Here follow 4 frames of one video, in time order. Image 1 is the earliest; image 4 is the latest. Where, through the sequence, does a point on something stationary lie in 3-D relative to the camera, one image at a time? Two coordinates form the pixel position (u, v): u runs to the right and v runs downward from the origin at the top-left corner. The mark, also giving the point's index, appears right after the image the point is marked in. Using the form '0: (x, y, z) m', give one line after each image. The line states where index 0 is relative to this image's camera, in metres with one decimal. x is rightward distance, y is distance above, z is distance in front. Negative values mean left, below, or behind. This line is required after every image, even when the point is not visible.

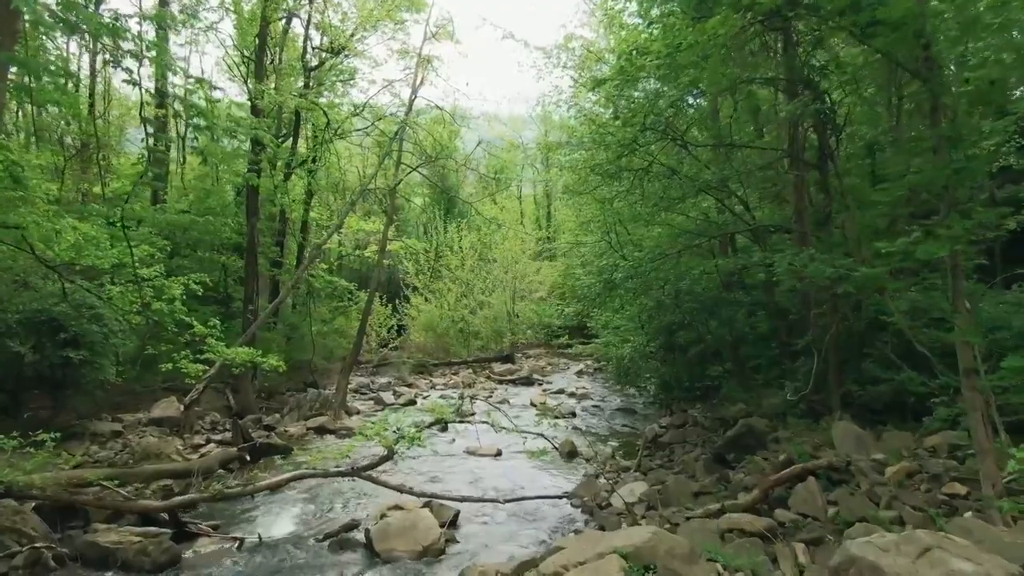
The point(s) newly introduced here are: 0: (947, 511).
0: (+3.3, -1.7, +5.2) m
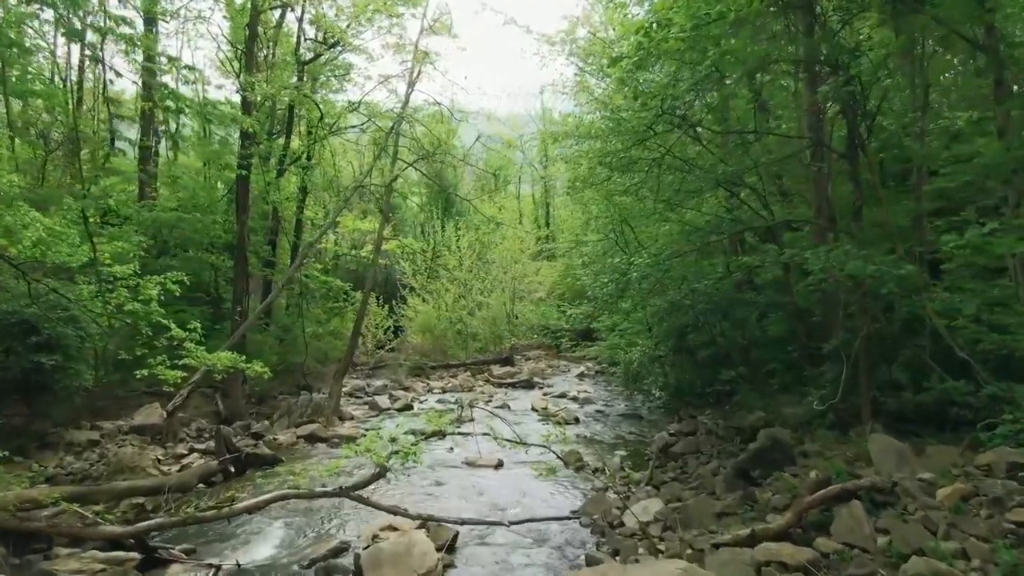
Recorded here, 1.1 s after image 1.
0: (+3.3, -1.7, +4.5) m
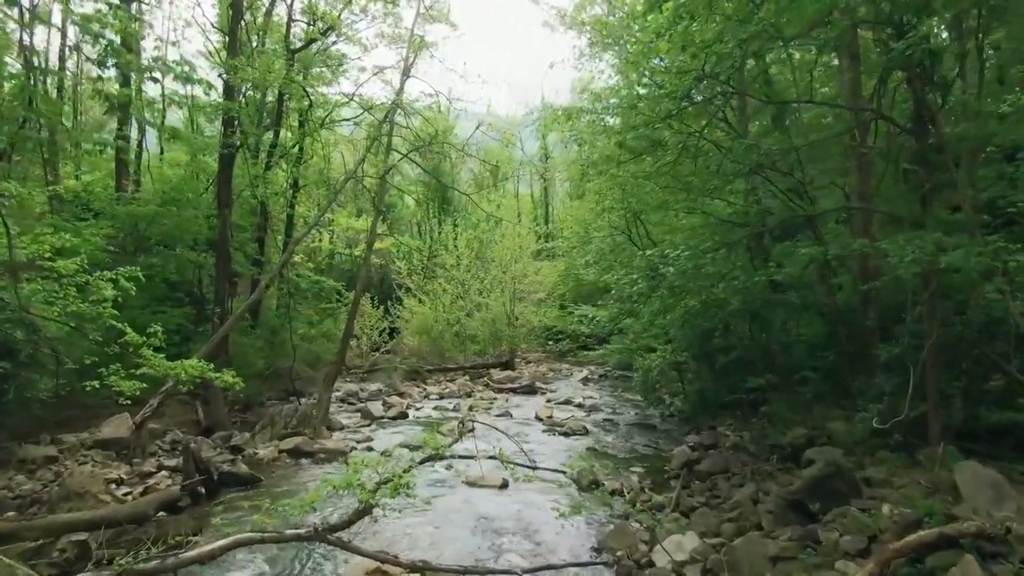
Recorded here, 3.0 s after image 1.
0: (+3.5, -1.7, +3.4) m
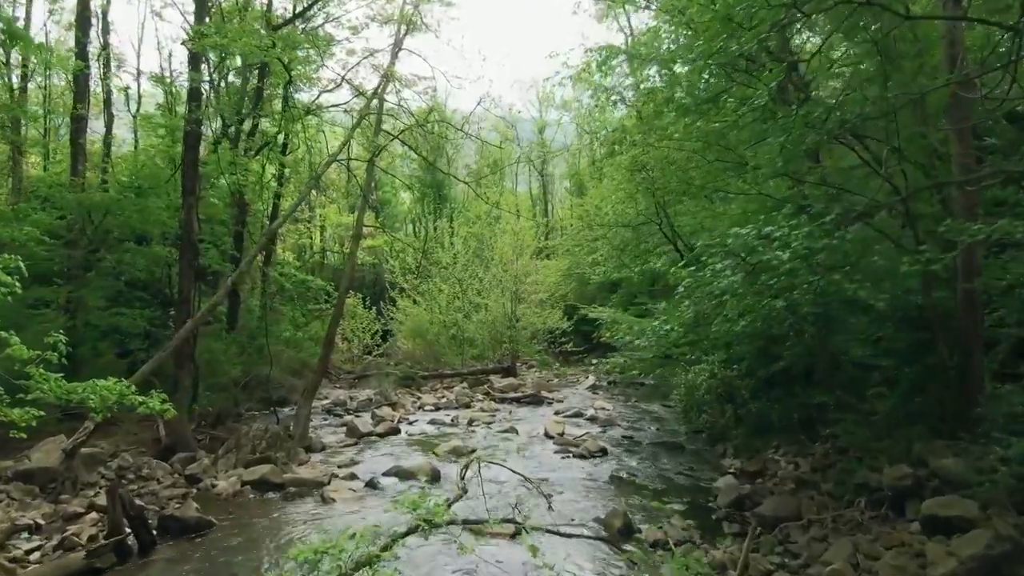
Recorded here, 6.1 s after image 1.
0: (+3.6, -1.6, +1.6) m
